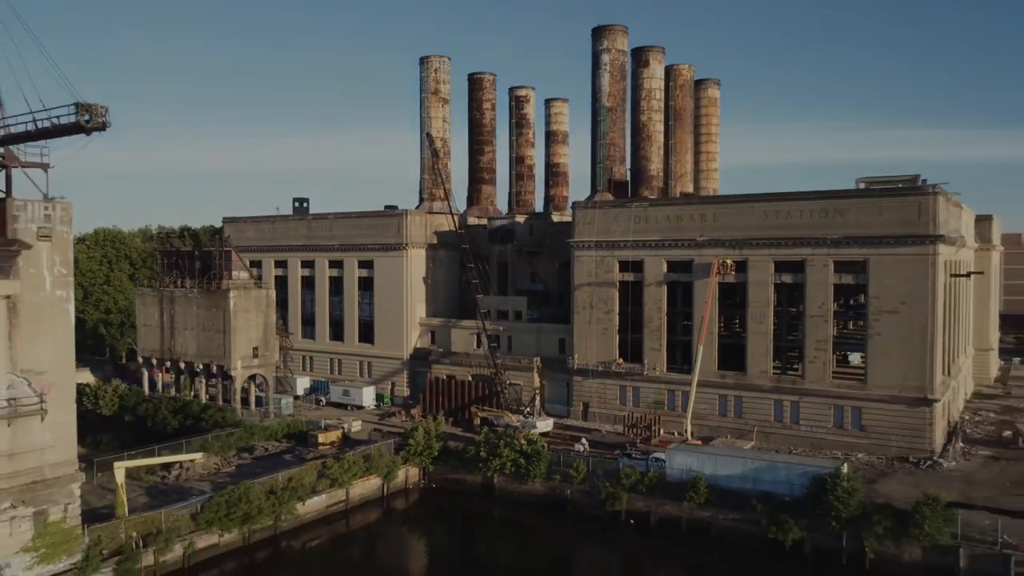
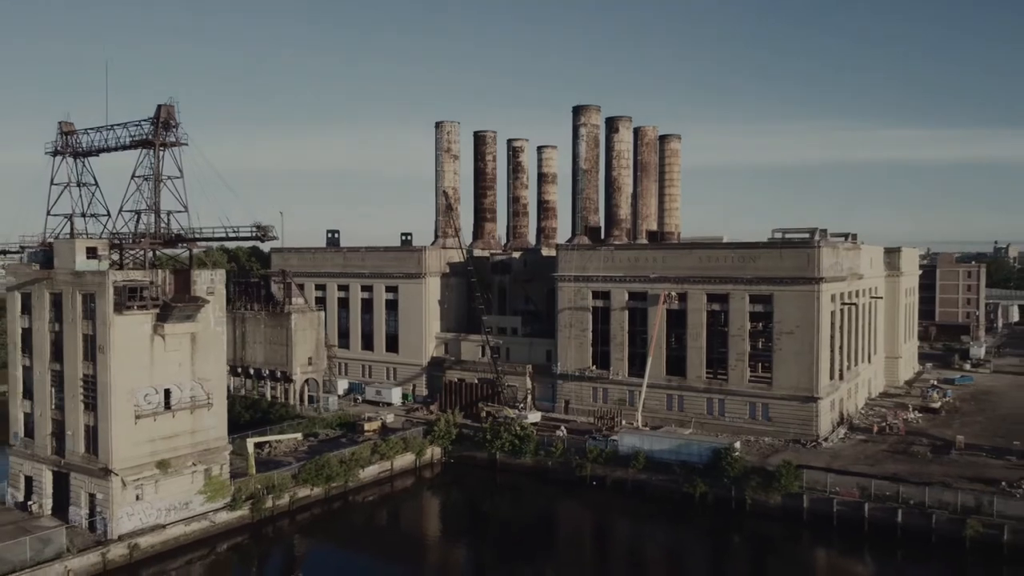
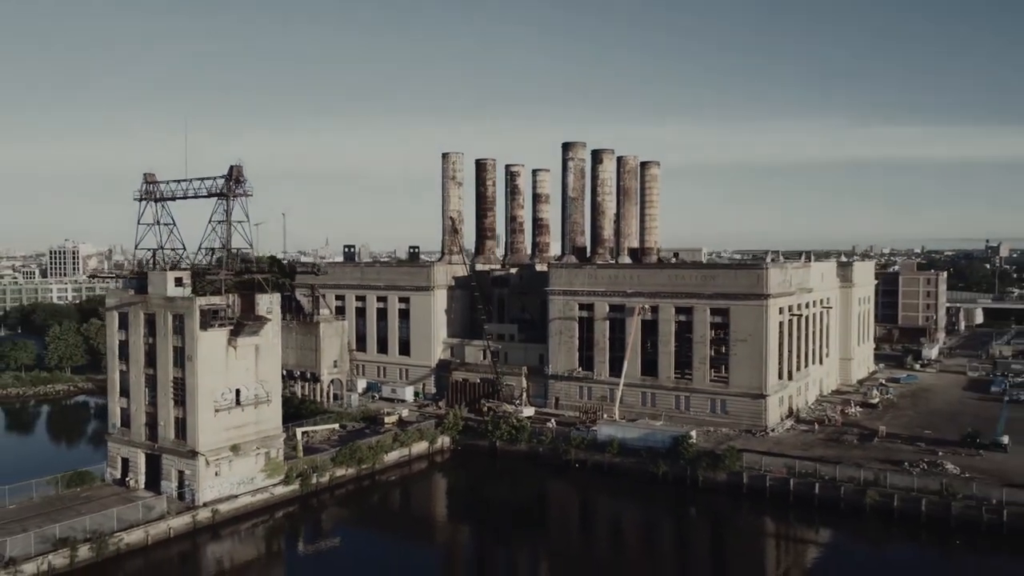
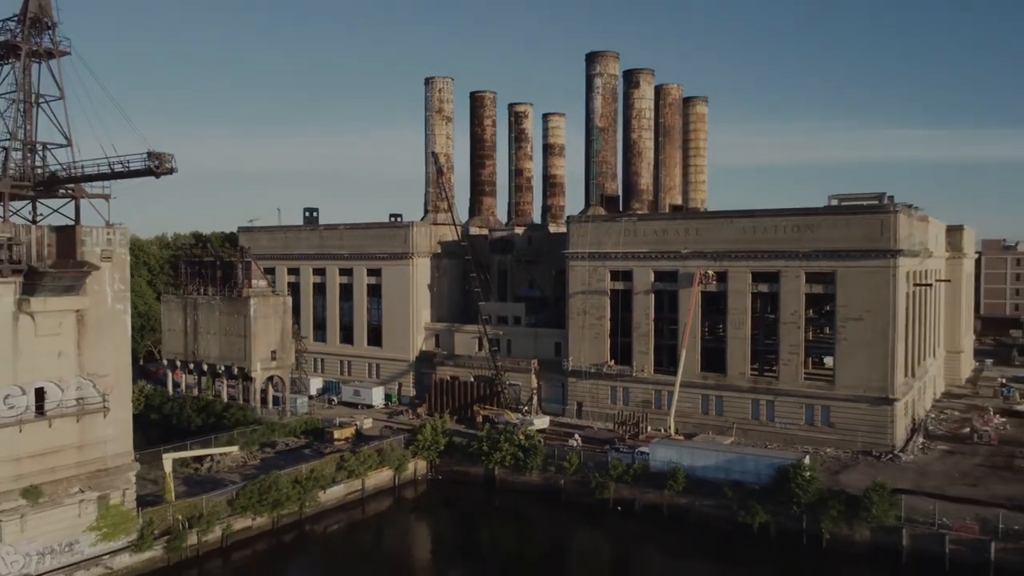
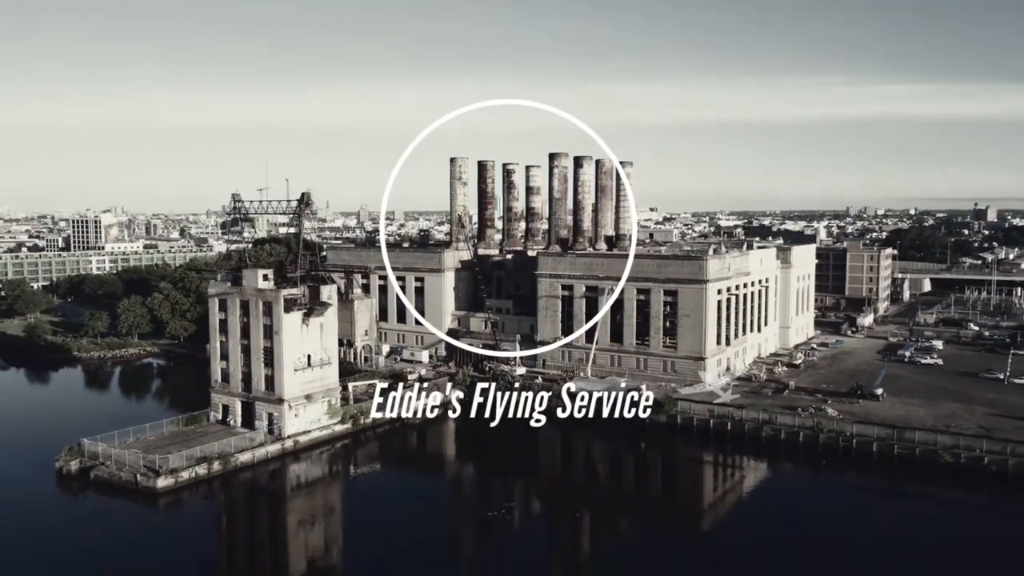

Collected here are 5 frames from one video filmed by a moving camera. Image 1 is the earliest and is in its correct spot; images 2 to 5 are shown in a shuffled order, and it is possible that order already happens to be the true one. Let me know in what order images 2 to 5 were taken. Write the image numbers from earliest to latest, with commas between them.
4, 2, 3, 5
